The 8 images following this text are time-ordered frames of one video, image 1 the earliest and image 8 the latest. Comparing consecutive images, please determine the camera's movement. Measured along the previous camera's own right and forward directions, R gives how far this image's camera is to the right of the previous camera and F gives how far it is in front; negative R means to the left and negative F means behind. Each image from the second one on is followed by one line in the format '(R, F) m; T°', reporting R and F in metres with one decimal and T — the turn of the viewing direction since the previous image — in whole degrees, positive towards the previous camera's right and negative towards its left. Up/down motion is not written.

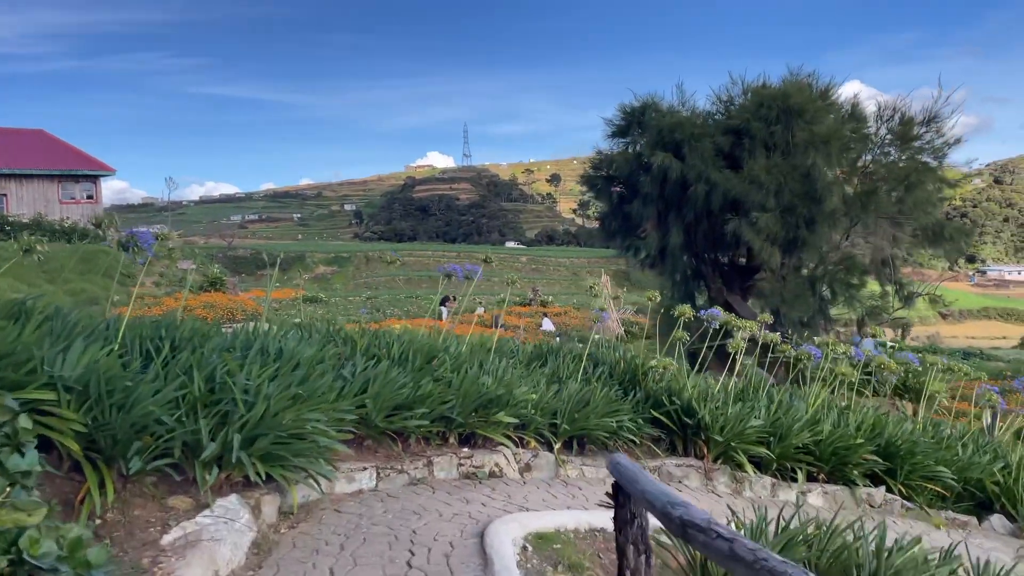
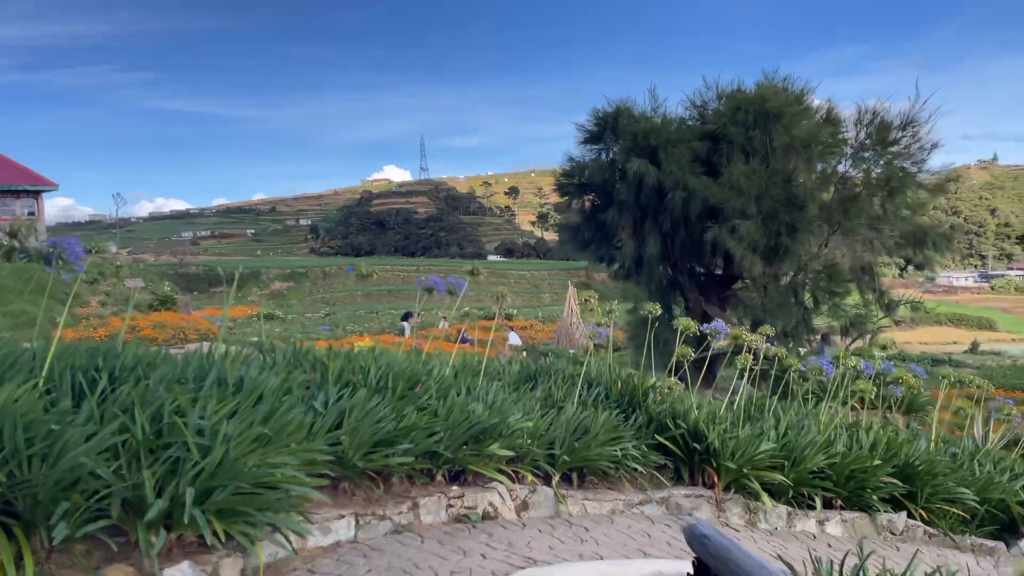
(-0.2, +0.6) m; +3°
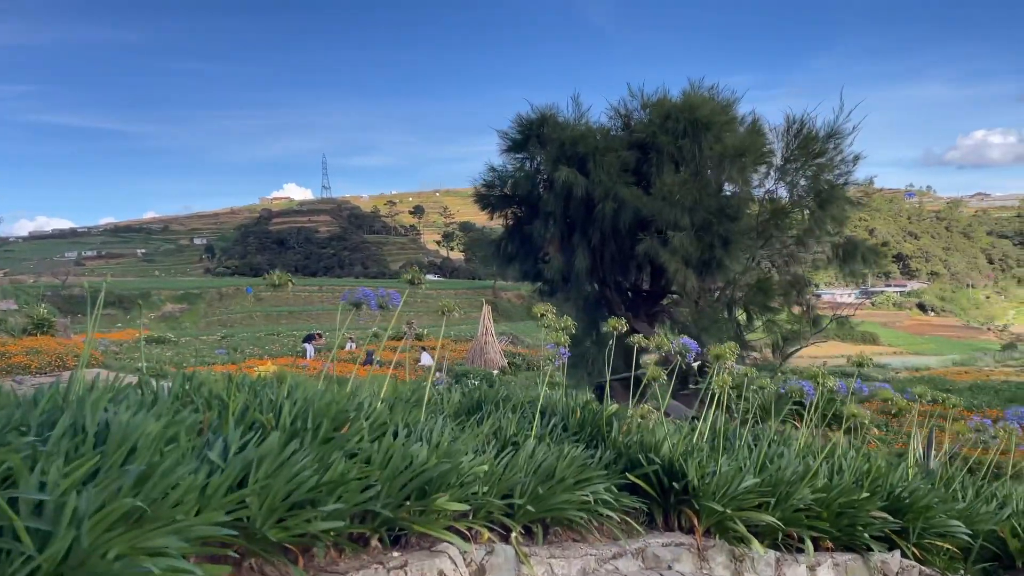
(-0.2, +0.9) m; +7°
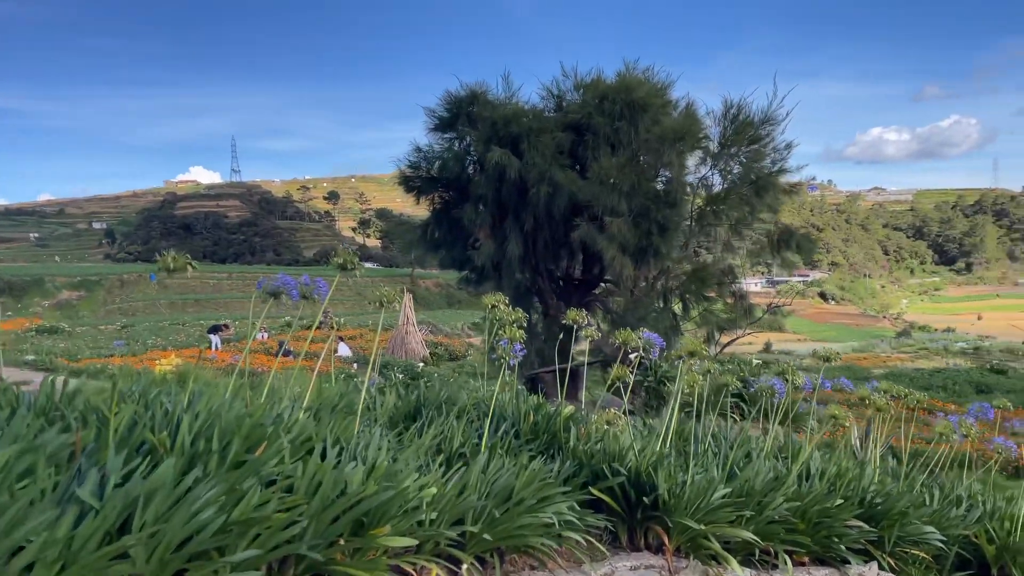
(-0.2, +0.6) m; +6°
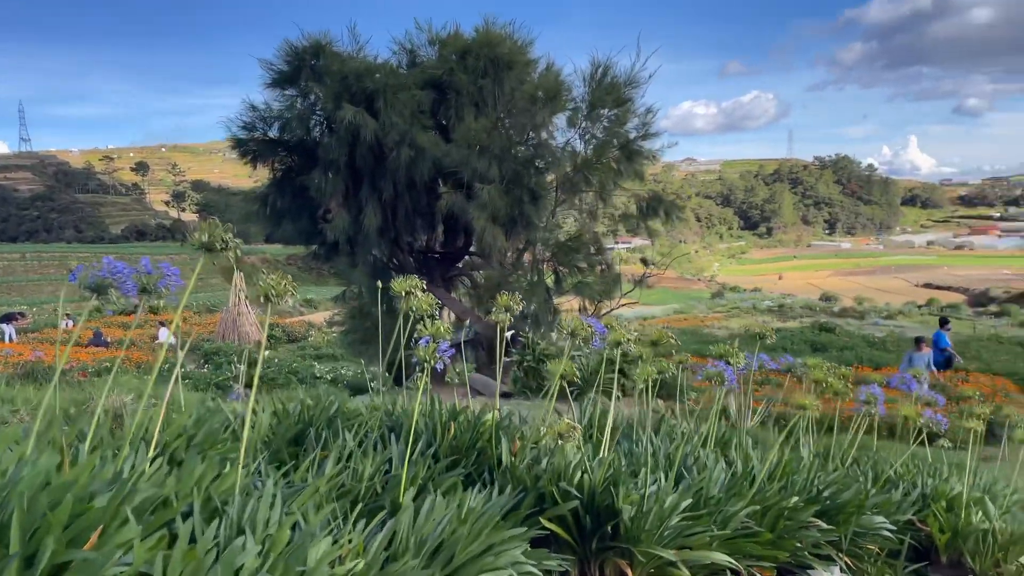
(-0.3, +1.0) m; +12°
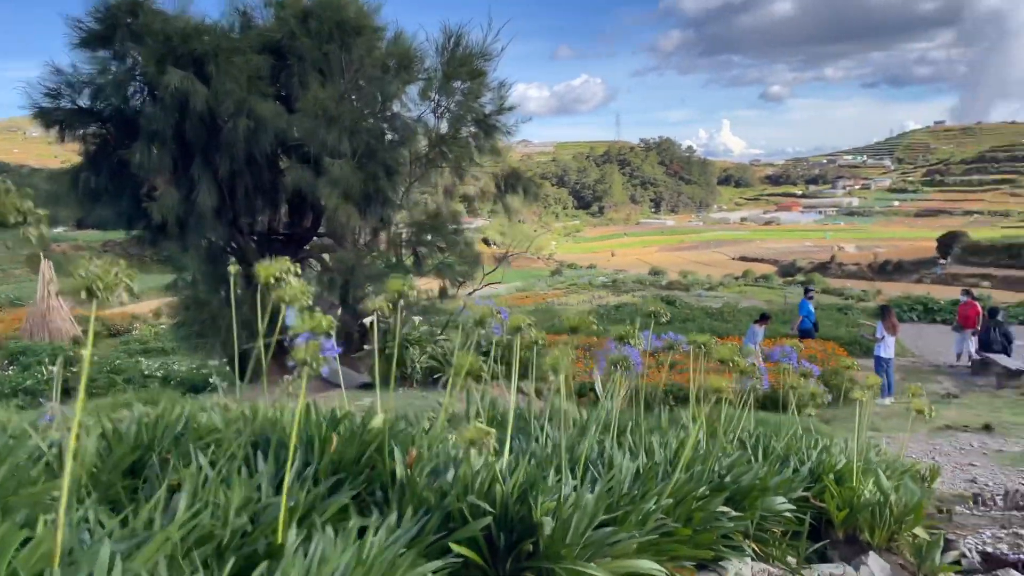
(-0.2, +0.5) m; +11°
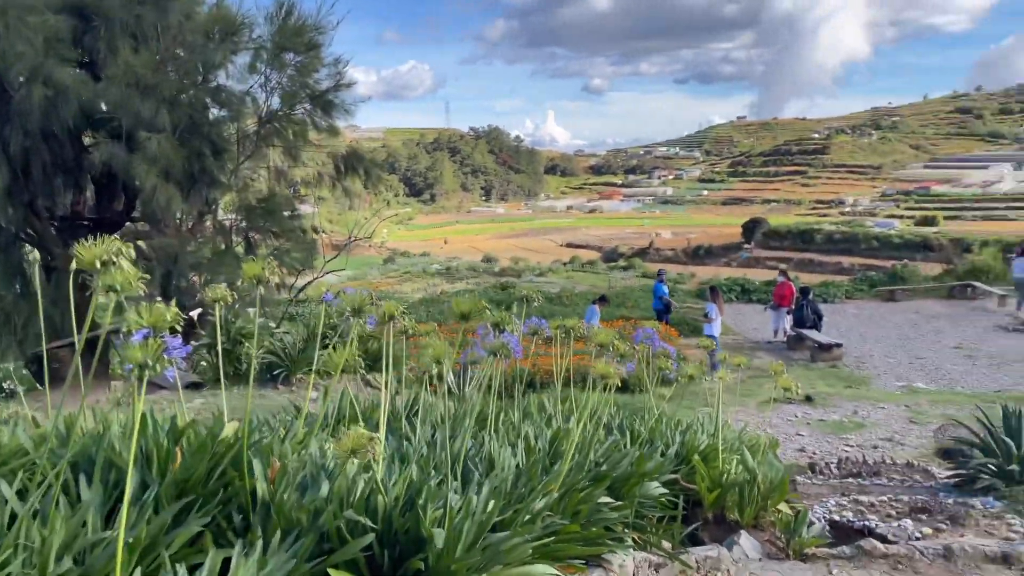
(-0.2, +0.3) m; +12°
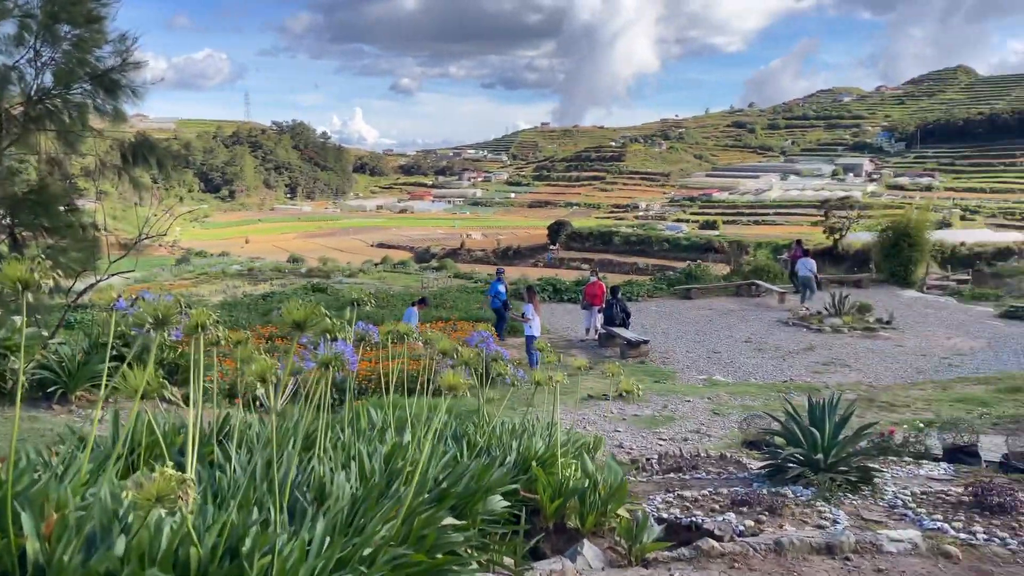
(-0.1, +0.3) m; +13°
